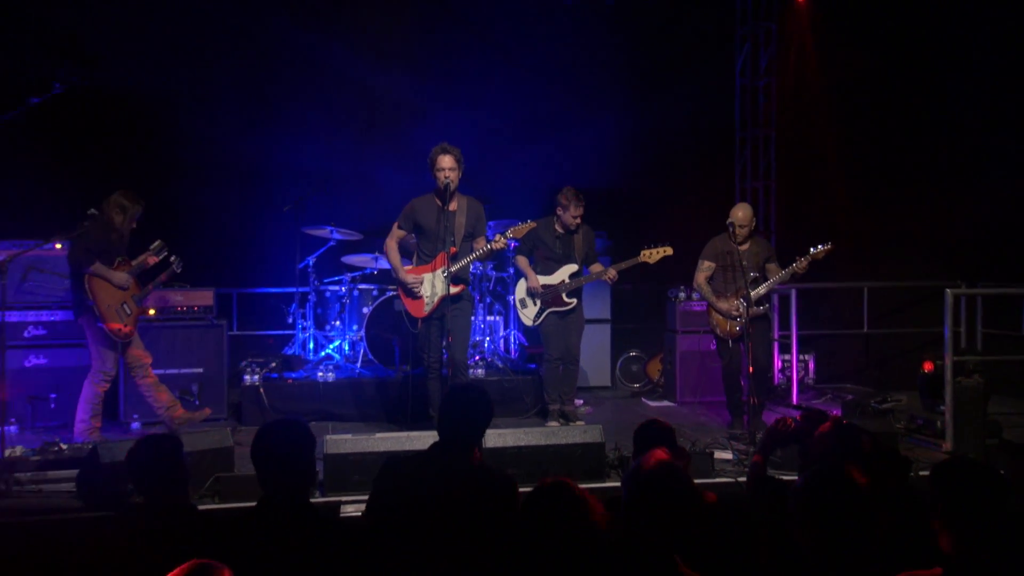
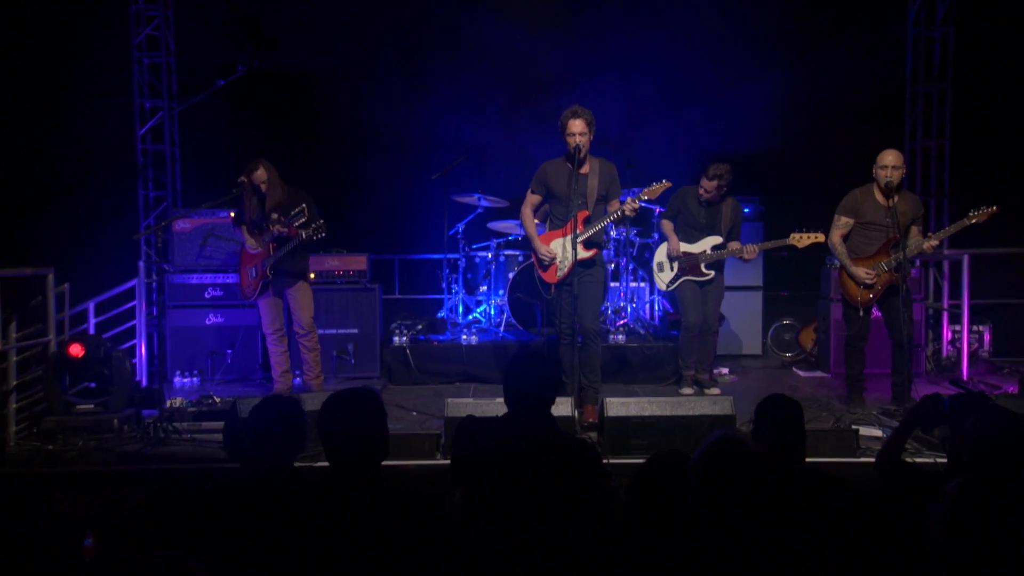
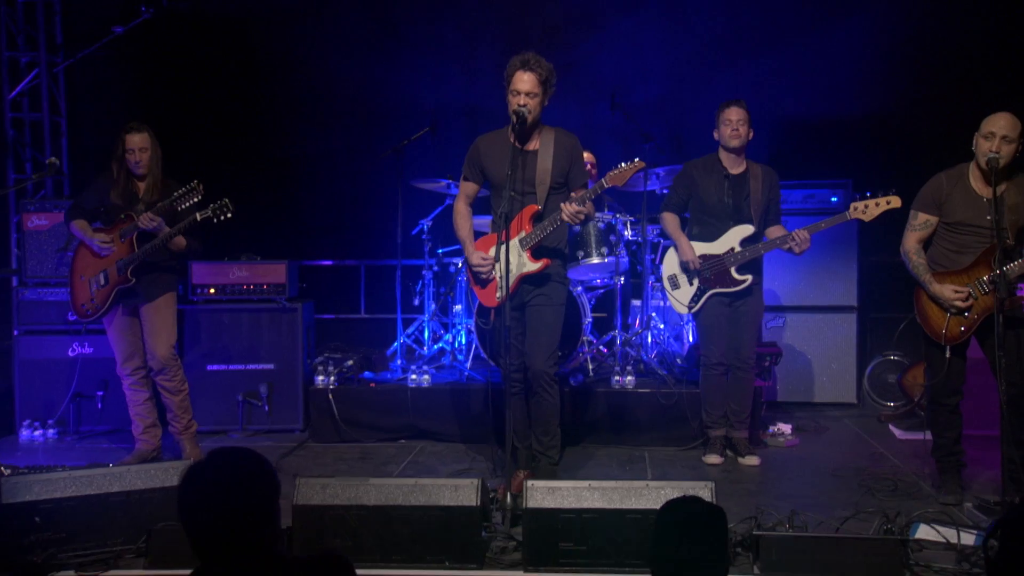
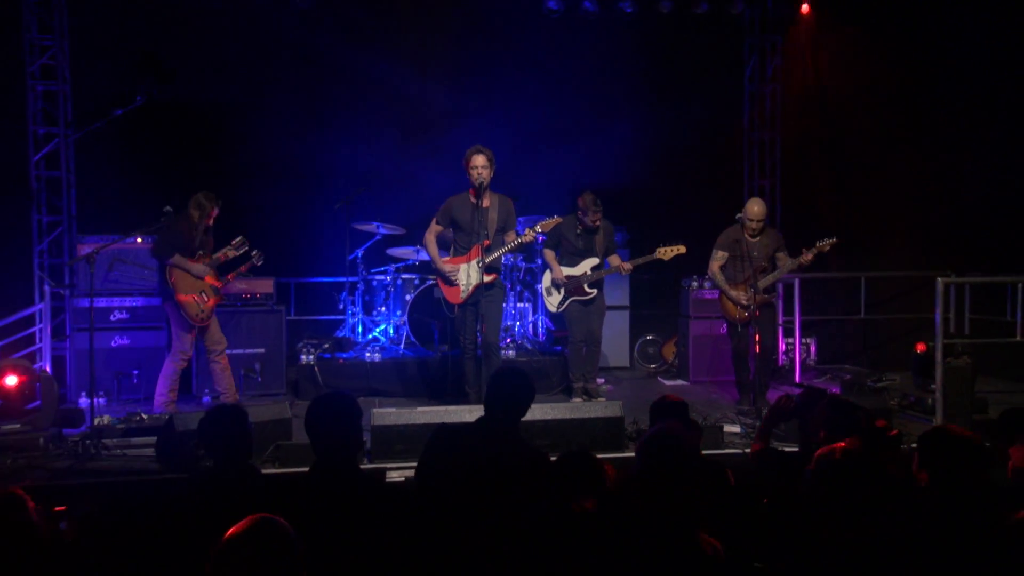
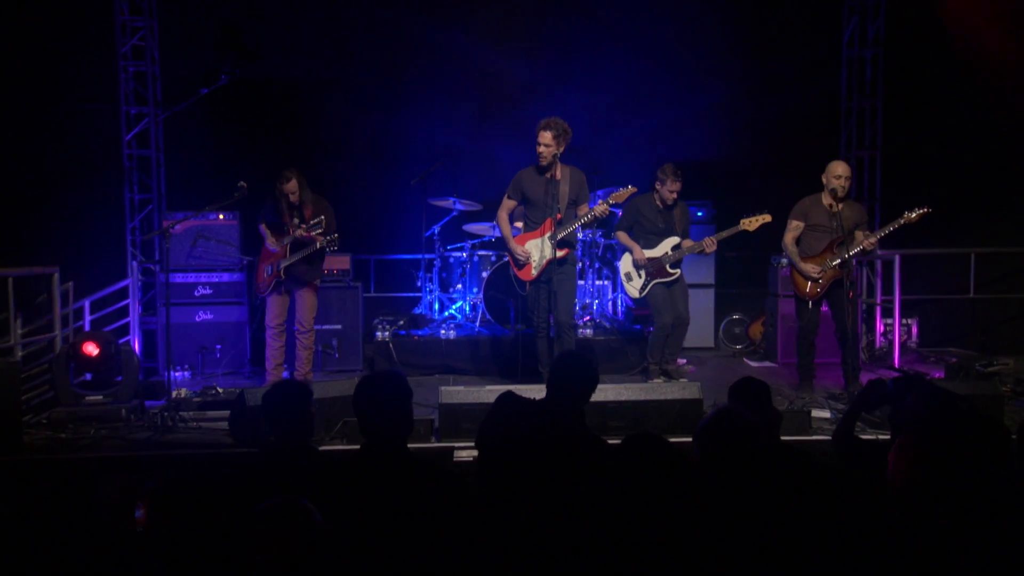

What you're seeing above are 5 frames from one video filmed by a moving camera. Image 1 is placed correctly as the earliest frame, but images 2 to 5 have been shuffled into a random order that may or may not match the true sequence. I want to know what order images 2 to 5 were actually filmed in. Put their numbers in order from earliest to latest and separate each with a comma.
4, 5, 2, 3
